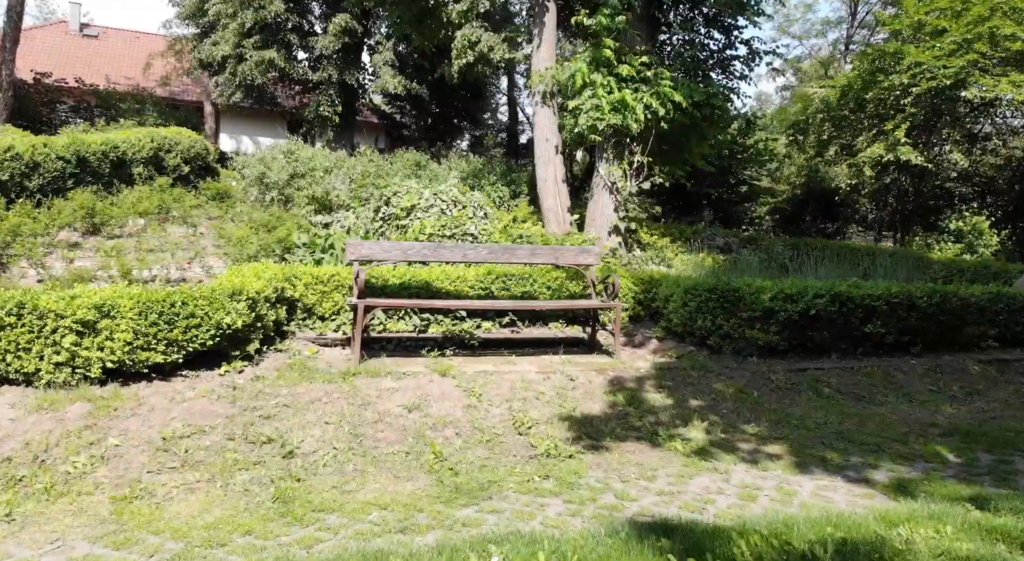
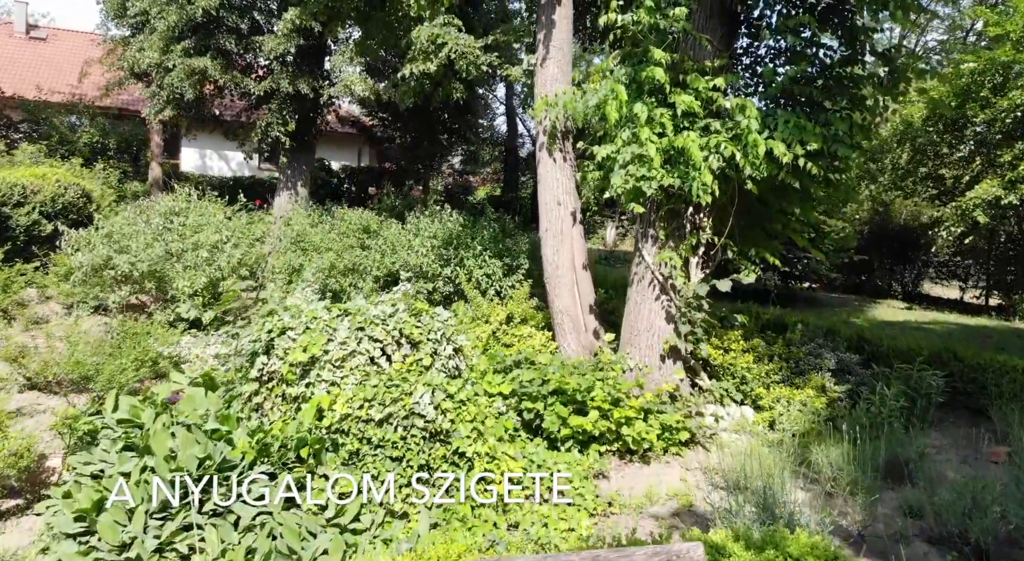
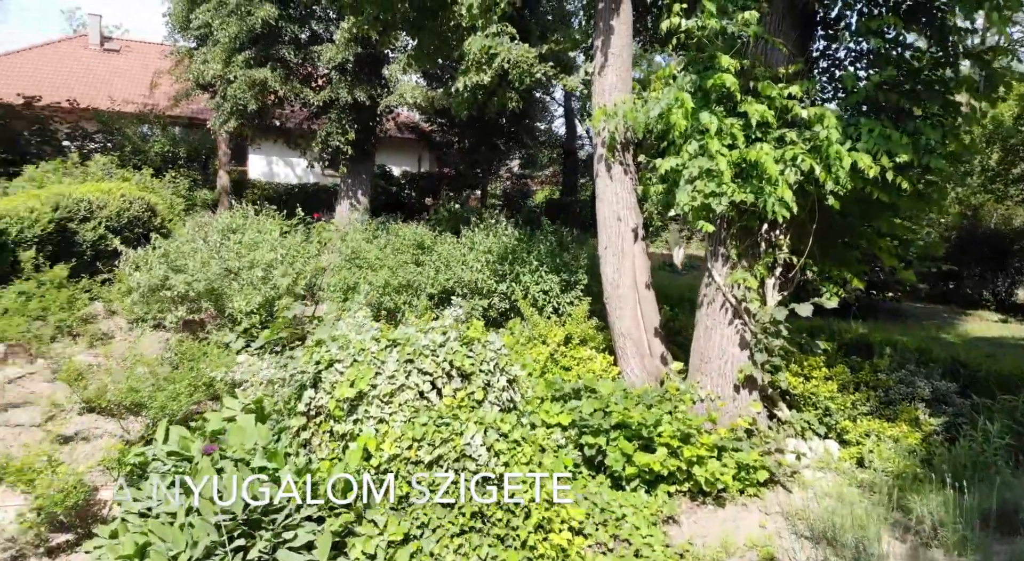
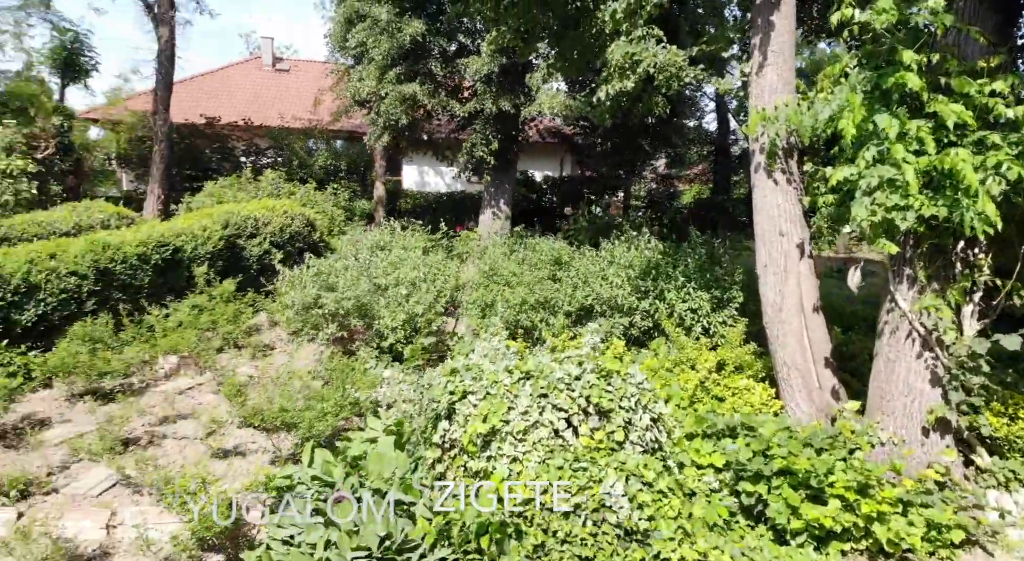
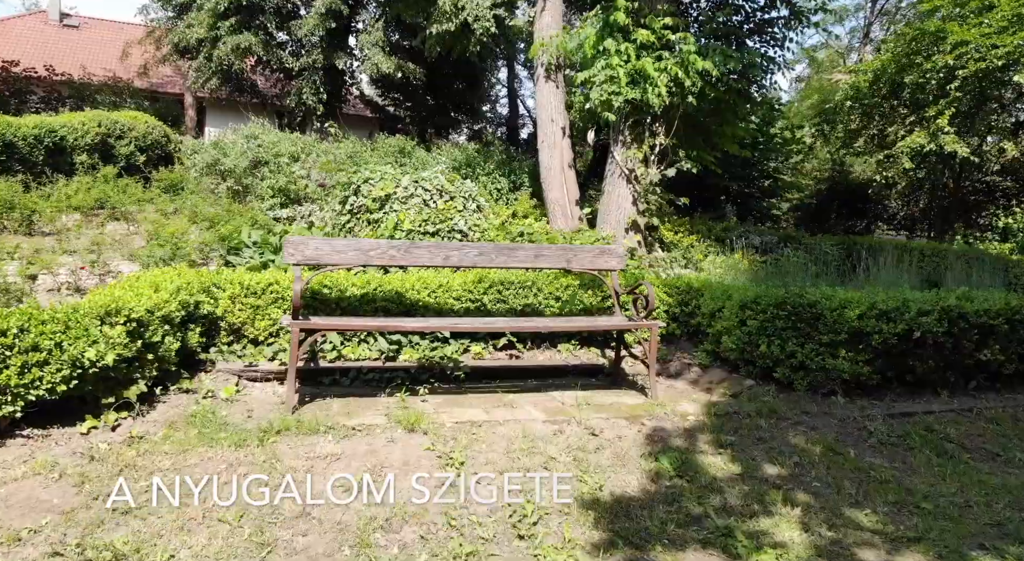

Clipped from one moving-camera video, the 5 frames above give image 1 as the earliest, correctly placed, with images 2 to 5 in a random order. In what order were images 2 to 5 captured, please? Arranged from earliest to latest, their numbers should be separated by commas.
5, 2, 3, 4
